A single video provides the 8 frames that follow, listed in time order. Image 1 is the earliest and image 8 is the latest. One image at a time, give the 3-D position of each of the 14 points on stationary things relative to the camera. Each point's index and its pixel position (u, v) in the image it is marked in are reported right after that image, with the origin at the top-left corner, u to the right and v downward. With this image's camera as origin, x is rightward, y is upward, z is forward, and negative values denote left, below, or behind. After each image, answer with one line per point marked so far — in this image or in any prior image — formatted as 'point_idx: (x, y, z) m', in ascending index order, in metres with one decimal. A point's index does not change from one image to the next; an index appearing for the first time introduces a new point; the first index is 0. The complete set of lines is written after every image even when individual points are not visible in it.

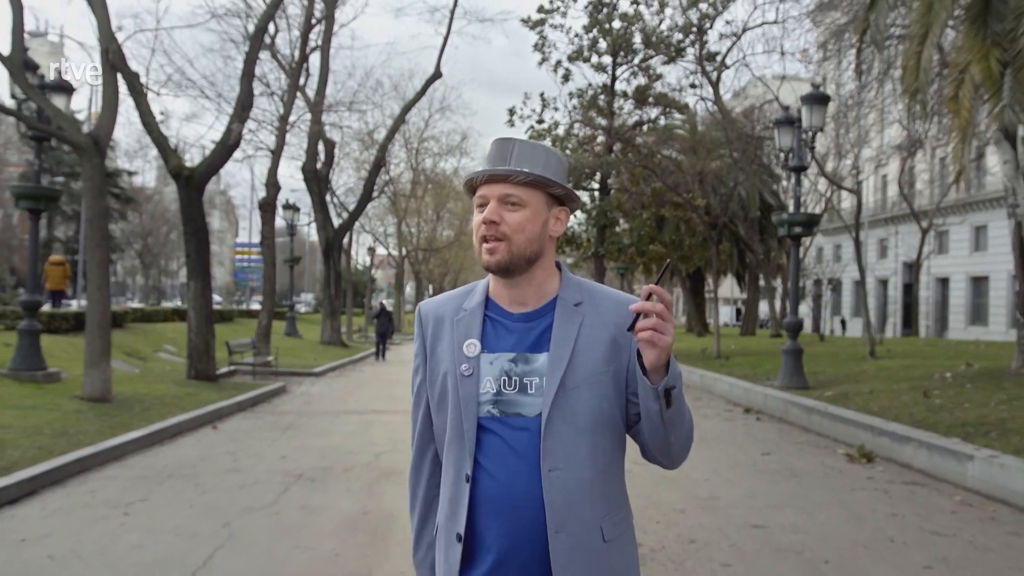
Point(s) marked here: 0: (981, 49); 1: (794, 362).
0: (+4.2, +2.1, +7.8) m
1: (+4.8, -1.3, +15.1) m
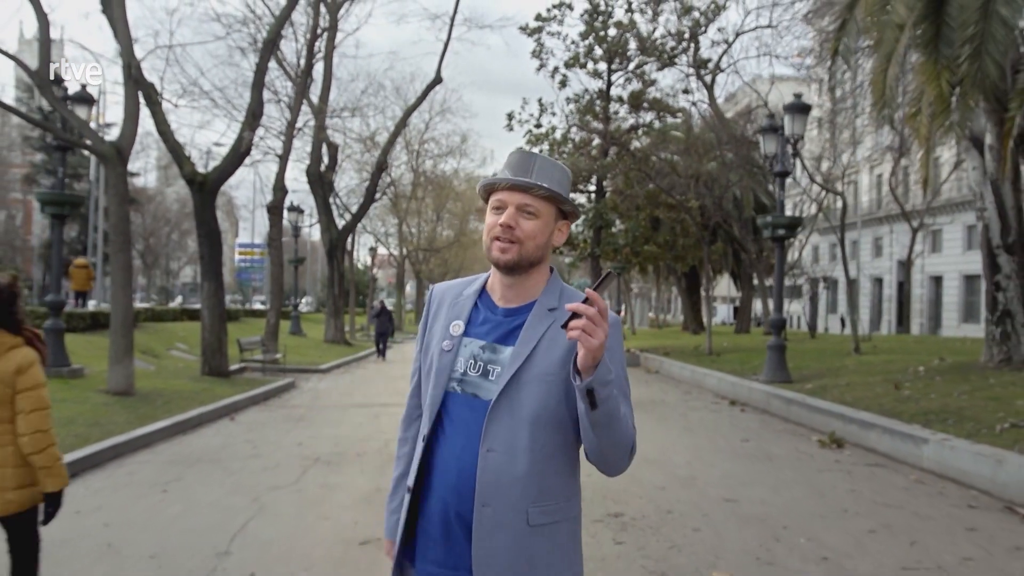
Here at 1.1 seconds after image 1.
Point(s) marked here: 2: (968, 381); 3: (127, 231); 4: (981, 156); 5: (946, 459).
0: (+4.1, +2.1, +8.7) m
1: (+4.8, -1.3, +15.9) m
2: (+6.5, -1.3, +12.4) m
3: (-6.1, +0.9, +14.0) m
4: (+7.5, +2.1, +14.0) m
5: (+4.2, -1.7, +8.4) m
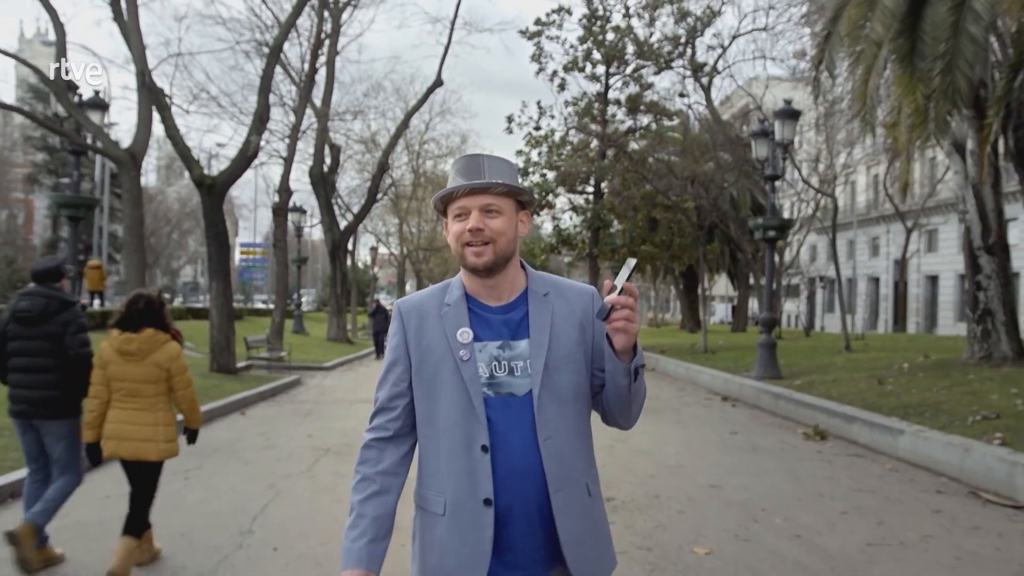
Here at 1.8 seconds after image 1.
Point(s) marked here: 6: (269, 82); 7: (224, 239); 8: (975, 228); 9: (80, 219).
0: (+4.1, +2.1, +9.2) m
1: (+4.8, -1.2, +16.5) m
2: (+6.5, -1.3, +12.9) m
3: (-6.2, +0.9, +14.5) m
4: (+7.5, +2.1, +14.6) m
5: (+4.2, -1.7, +9.0) m
6: (-5.5, +4.7, +19.9) m
7: (-6.0, +1.0, +18.3) m
8: (+7.5, +1.0, +14.2) m
9: (-8.1, +1.3, +16.5) m
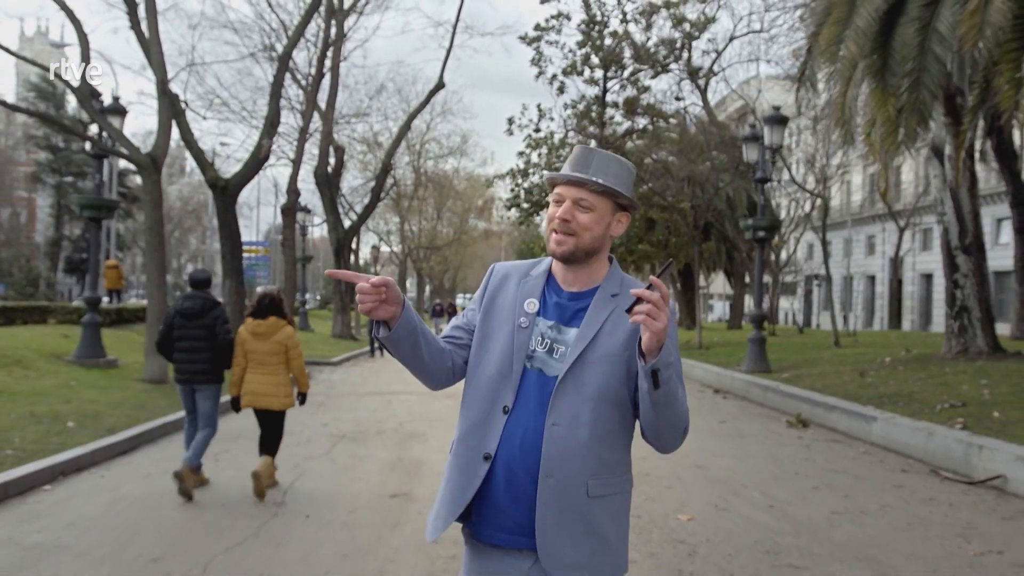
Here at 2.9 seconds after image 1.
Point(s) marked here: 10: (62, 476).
0: (+4.2, +2.2, +10.0) m
1: (+4.8, -1.2, +17.3) m
2: (+6.5, -1.3, +13.7) m
3: (-6.1, +0.9, +15.3) m
4: (+7.5, +2.2, +15.4) m
5: (+4.2, -1.6, +9.7) m
6: (-5.5, +4.7, +20.7) m
7: (-6.0, +1.1, +19.1) m
8: (+7.5, +1.0, +15.0) m
9: (-8.1, +1.4, +17.3) m
10: (-4.3, -1.8, +8.4) m
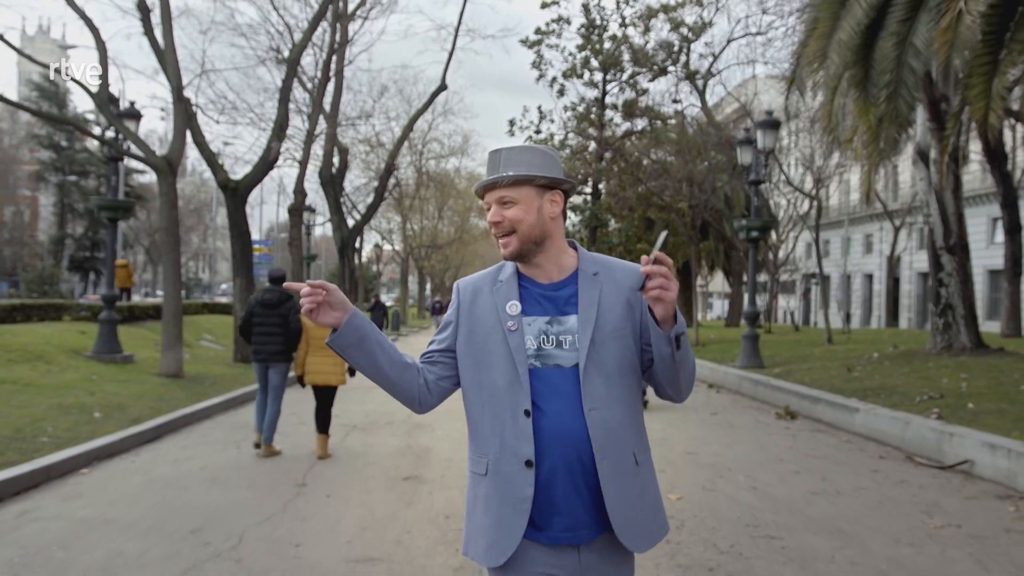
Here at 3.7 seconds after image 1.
0: (+4.2, +2.2, +10.6) m
1: (+4.9, -1.2, +17.9) m
2: (+6.5, -1.3, +14.3) m
3: (-6.1, +1.0, +15.9) m
4: (+7.5, +2.2, +16.0) m
5: (+4.3, -1.6, +10.4) m
6: (-5.5, +4.8, +21.3) m
7: (-6.0, +1.1, +19.7) m
8: (+7.6, +1.0, +15.6) m
9: (-8.0, +1.4, +17.9) m
10: (-4.3, -1.8, +9.0) m
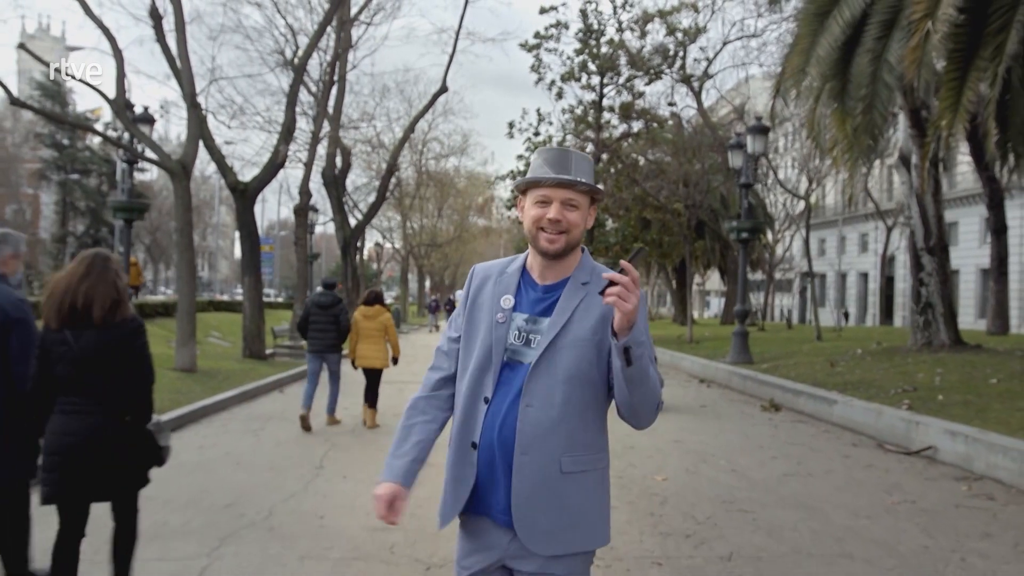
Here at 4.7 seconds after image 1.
0: (+4.2, +2.2, +11.3) m
1: (+4.9, -1.1, +18.6) m
2: (+6.5, -1.2, +15.1) m
3: (-6.1, +1.0, +16.6) m
4: (+7.5, +2.2, +16.7) m
5: (+4.3, -1.6, +11.1) m
6: (-5.5, +4.8, +22.0) m
7: (-6.0, +1.2, +20.4) m
8: (+7.6, +1.0, +16.3) m
9: (-8.1, +1.4, +18.6) m
10: (-4.3, -1.8, +9.7) m
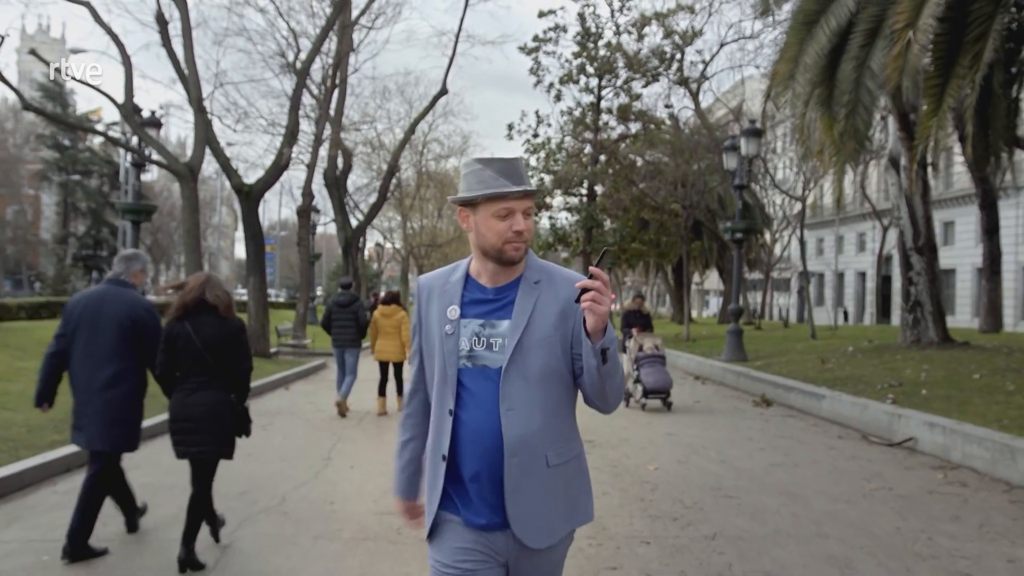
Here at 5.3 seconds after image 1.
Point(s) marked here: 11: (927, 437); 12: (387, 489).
0: (+4.2, +2.2, +11.7) m
1: (+4.8, -1.1, +19.0) m
2: (+6.5, -1.2, +15.5) m
3: (-6.1, +1.0, +17.0) m
4: (+7.5, +2.2, +17.1) m
5: (+4.3, -1.6, +11.5) m
6: (-5.5, +4.8, +22.4) m
7: (-6.0, +1.2, +20.8) m
8: (+7.6, +1.1, +16.8) m
9: (-8.1, +1.4, +19.0) m
10: (-4.3, -1.8, +10.1) m
11: (+4.4, -1.6, +9.2) m
12: (-1.1, -1.7, +7.6) m
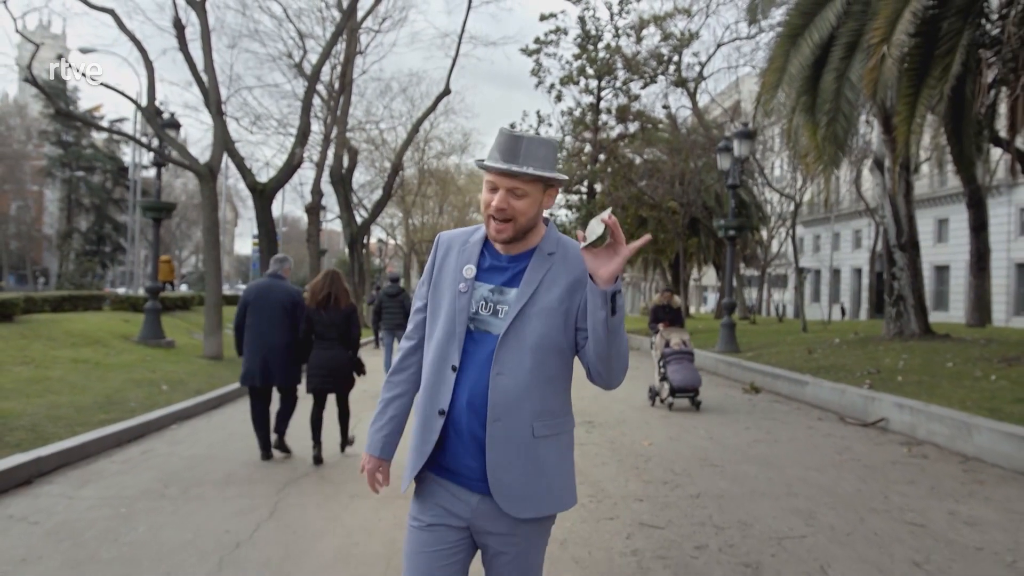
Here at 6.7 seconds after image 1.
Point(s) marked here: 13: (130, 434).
0: (+4.3, +2.3, +12.6) m
1: (+4.9, -1.0, +19.9) m
2: (+6.6, -1.1, +16.4) m
3: (-6.0, +1.1, +17.9) m
4: (+7.6, +2.3, +18.0) m
5: (+4.3, -1.5, +12.4) m
6: (-5.4, +5.0, +23.3) m
7: (-5.9, +1.3, +21.7) m
8: (+7.6, +1.2, +17.7) m
9: (-8.0, +1.6, +19.9) m
10: (-4.2, -1.7, +11.0) m
11: (+4.4, -1.5, +10.1) m
12: (-1.0, -1.7, +8.5) m
13: (-4.1, -1.6, +9.4) m
